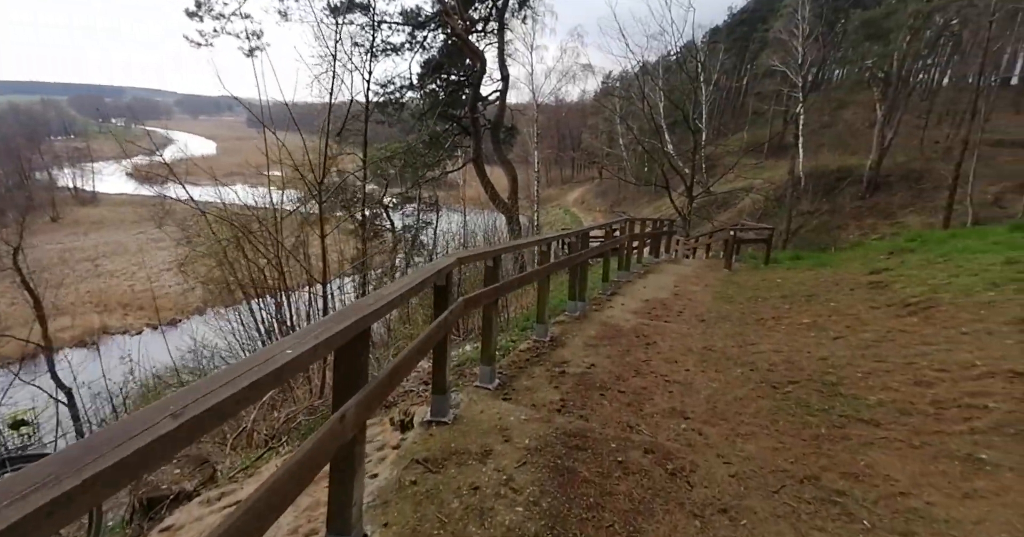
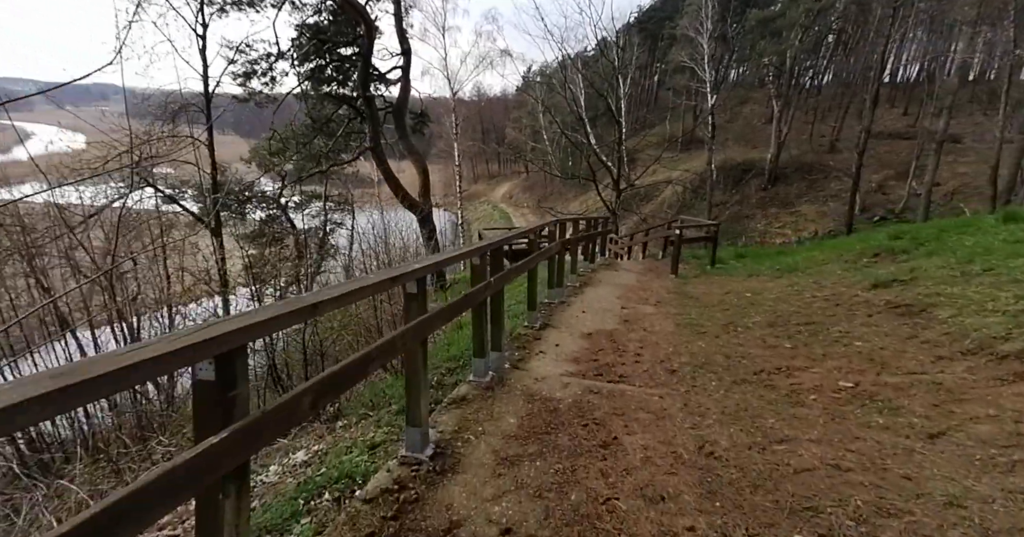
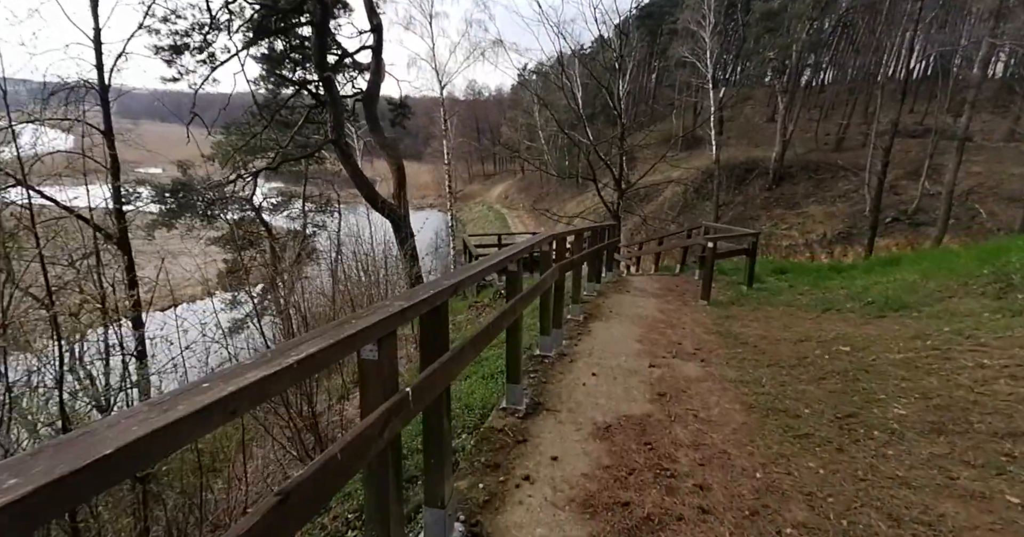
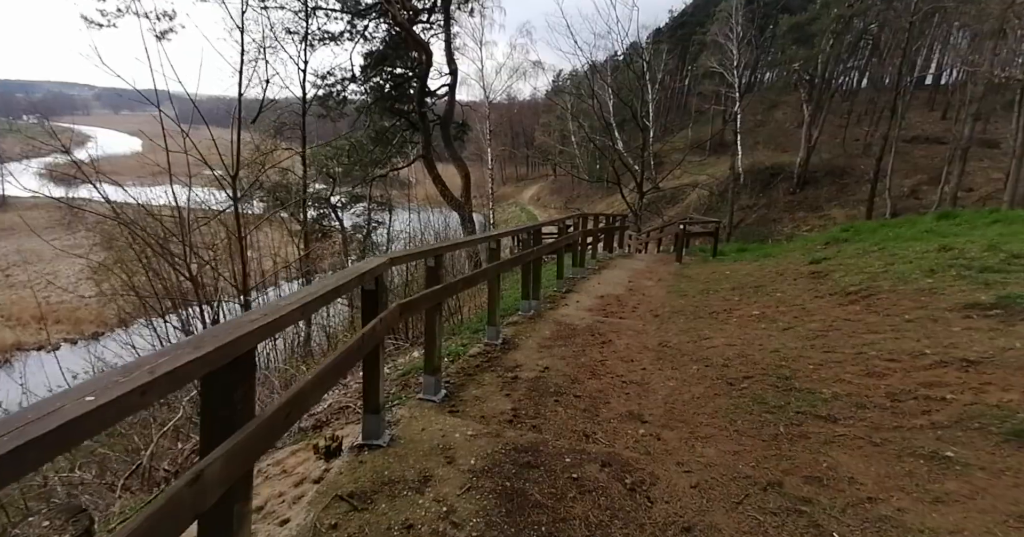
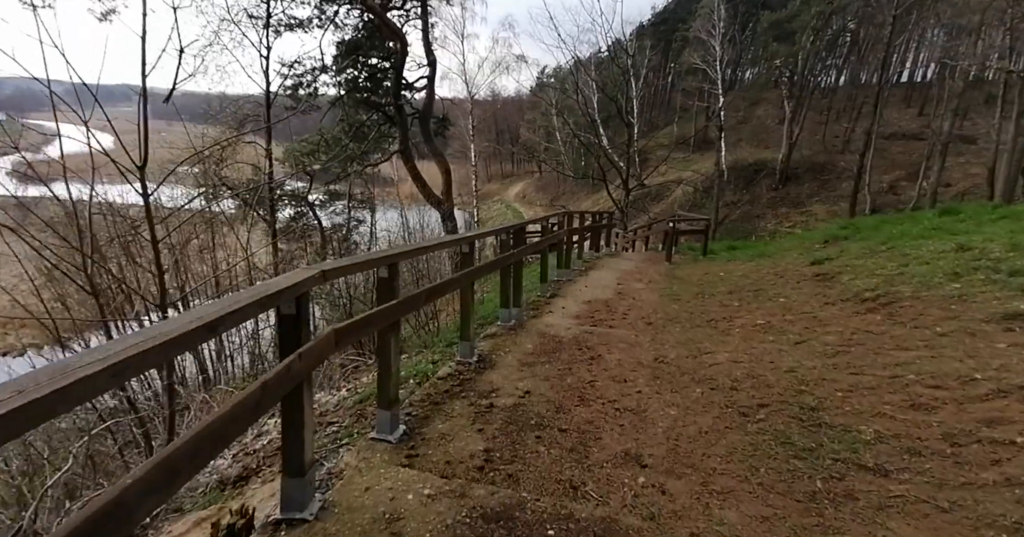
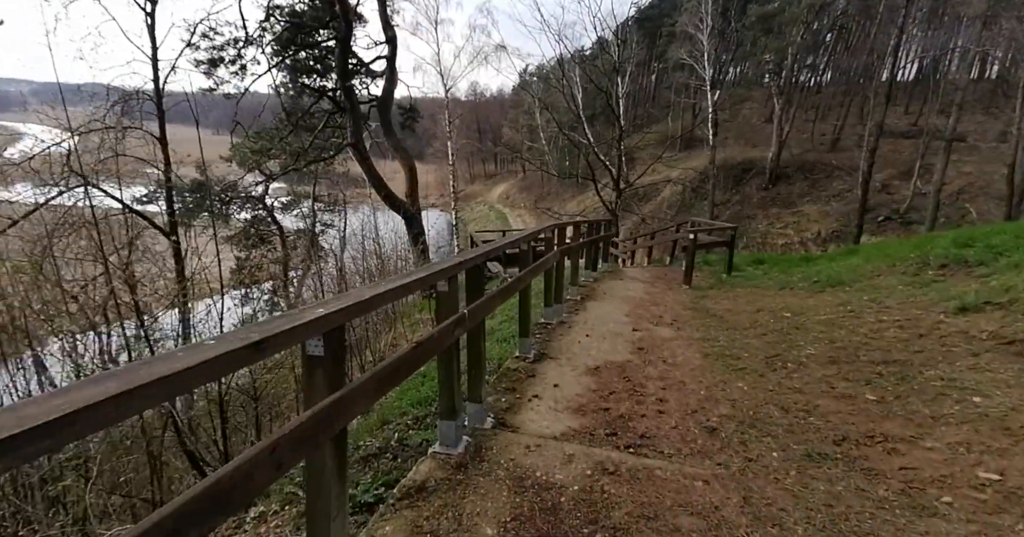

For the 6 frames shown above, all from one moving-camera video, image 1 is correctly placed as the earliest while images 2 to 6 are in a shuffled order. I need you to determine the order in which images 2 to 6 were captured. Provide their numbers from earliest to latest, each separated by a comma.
4, 5, 2, 6, 3
